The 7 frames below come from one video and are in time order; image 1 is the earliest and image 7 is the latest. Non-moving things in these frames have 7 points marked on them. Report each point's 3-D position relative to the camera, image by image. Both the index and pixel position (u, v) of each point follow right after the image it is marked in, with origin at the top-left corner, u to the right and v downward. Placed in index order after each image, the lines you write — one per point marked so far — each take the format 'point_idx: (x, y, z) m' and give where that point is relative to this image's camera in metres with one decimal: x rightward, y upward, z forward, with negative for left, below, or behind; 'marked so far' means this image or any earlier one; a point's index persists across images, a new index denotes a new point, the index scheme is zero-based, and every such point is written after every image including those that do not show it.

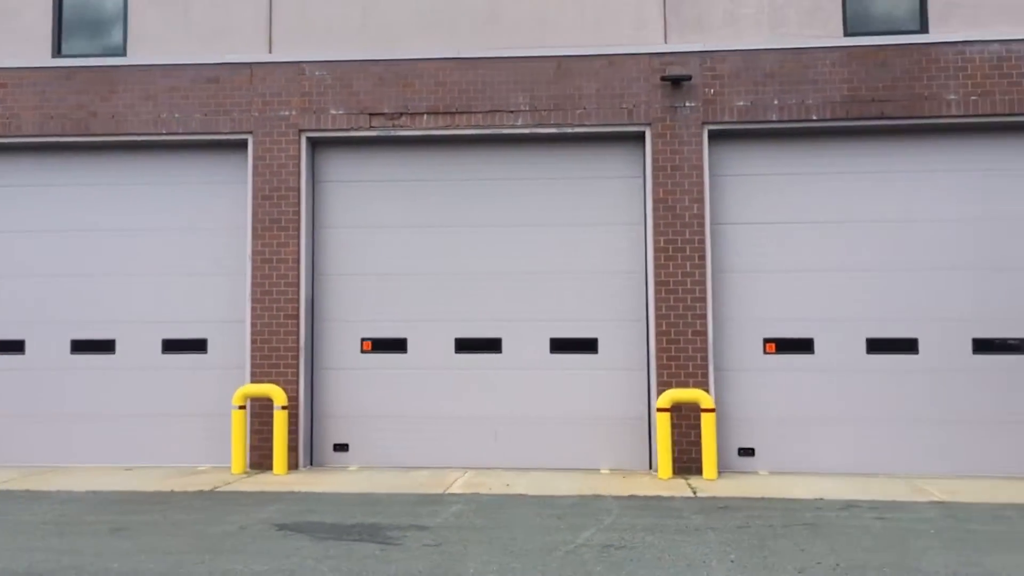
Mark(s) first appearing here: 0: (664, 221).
0: (+2.4, +1.0, +11.7) m
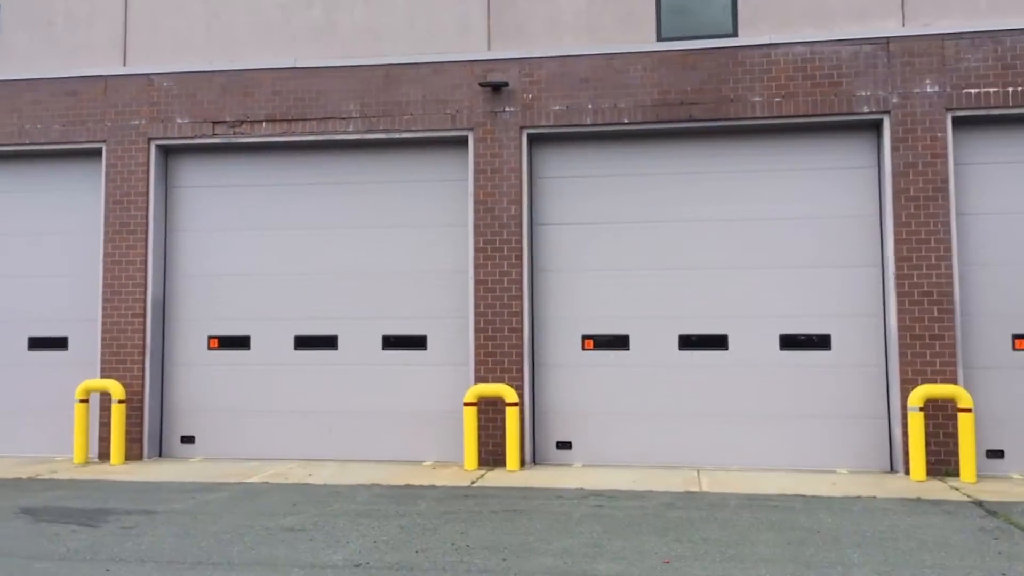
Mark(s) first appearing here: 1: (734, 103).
0: (-0.5, +1.1, +12.1) m
1: (+3.4, +2.9, +11.6) m
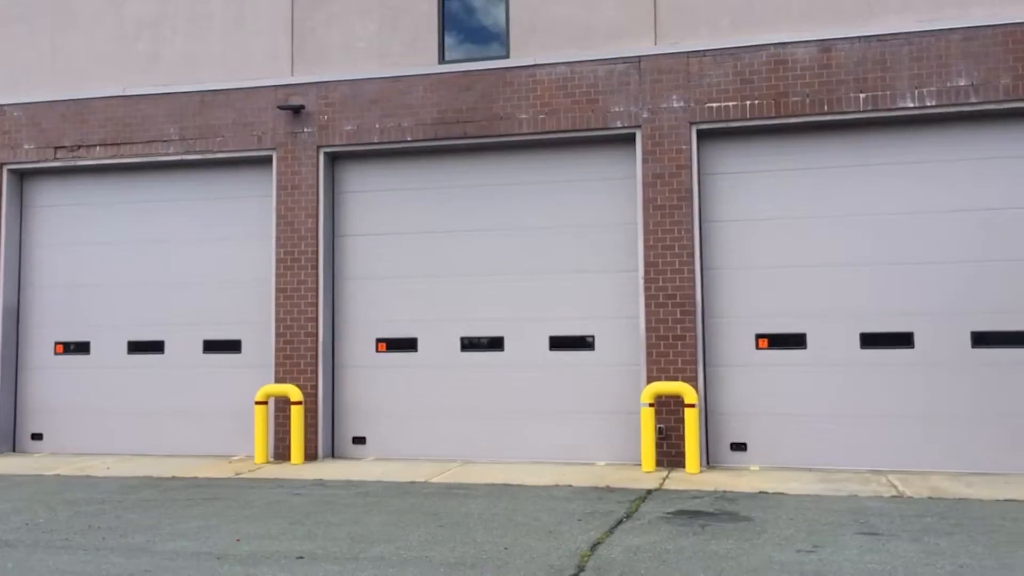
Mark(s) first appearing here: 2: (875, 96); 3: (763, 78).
0: (-4.0, +0.9, +13.1) m
1: (-0.1, +2.8, +12.4) m
2: (+5.4, +2.9, +11.1) m
3: (+3.9, +3.2, +11.5) m
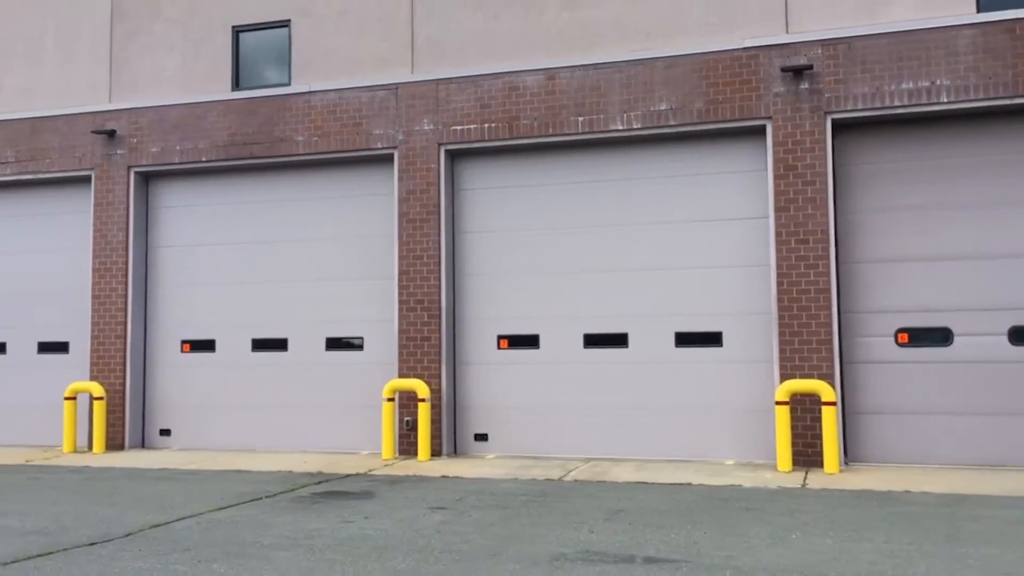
0: (-8.0, +0.8, +14.5) m
1: (-4.2, +2.7, +13.7) m
2: (+1.3, +2.8, +12.3) m
3: (-0.2, +3.1, +12.7) m
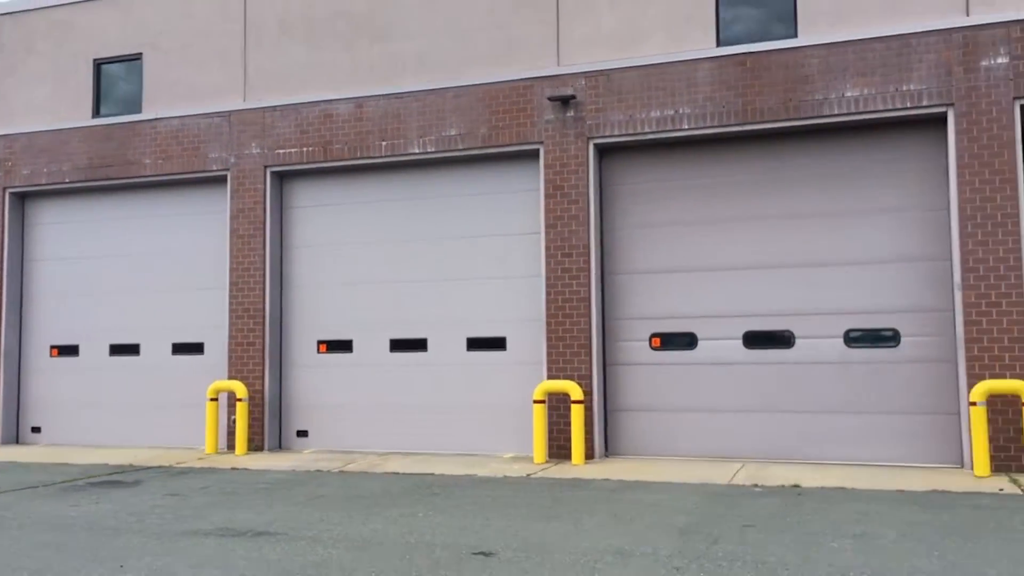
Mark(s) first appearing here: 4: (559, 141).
0: (-11.4, +0.6, +16.0) m
1: (-7.6, +2.5, +15.1) m
2: (-2.2, +2.6, +13.5) m
3: (-3.7, +3.0, +14.0) m
4: (+0.8, +2.5, +12.6) m
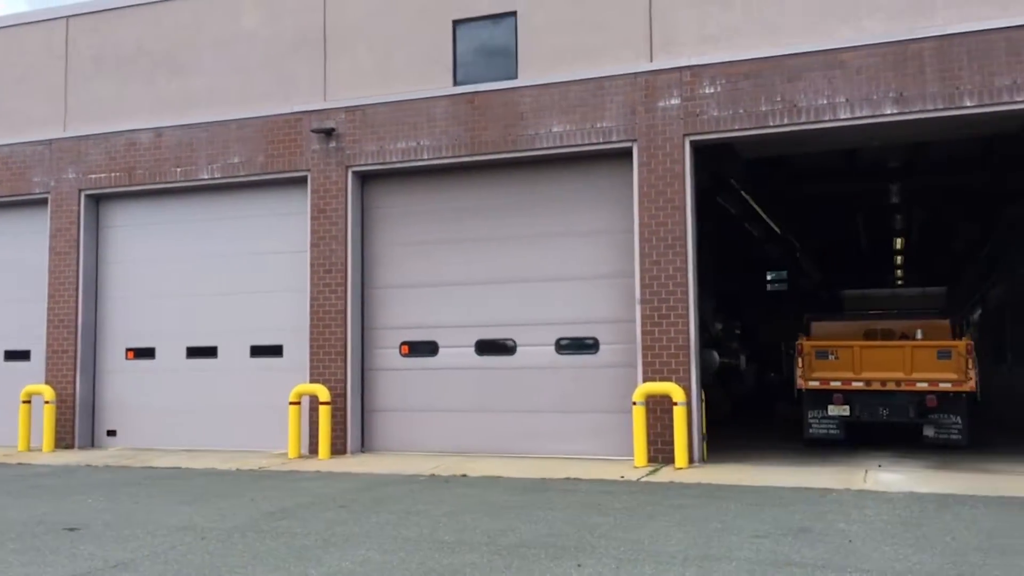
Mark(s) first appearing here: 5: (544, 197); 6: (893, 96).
0: (-15.7, +0.3, +17.4) m
1: (-12.0, +2.2, +16.5) m
2: (-6.5, +2.3, +14.9) m
3: (-8.0, +2.7, +15.4) m
4: (-3.5, +2.2, +14.0) m
5: (+0.6, +1.6, +13.1) m
6: (+5.7, +2.9, +11.2) m
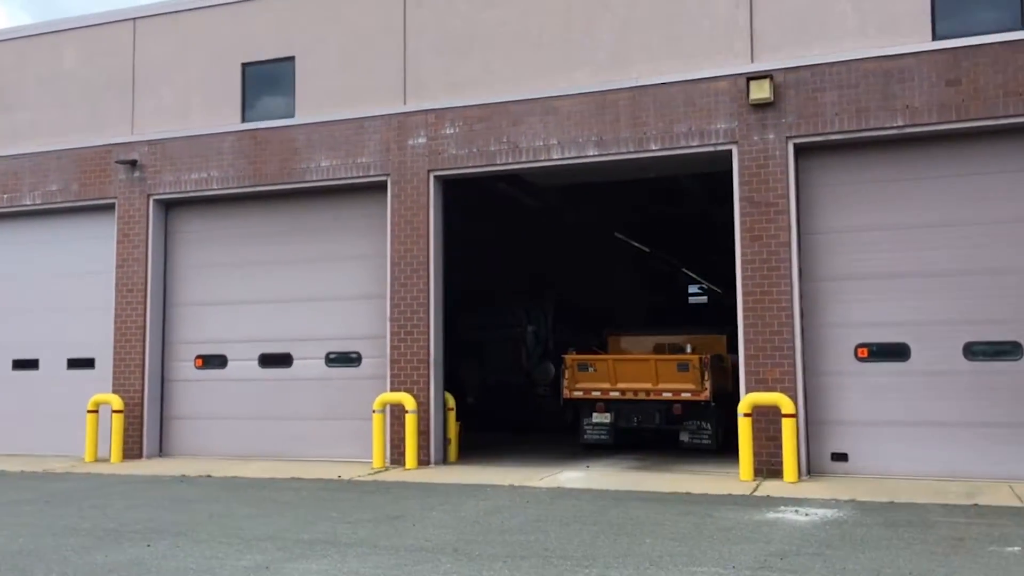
0: (-20.1, -0.1, +18.5) m
1: (-16.3, +1.8, +17.7) m
2: (-10.8, +2.0, +16.2) m
3: (-12.4, +2.3, +16.7) m
4: (-7.8, +1.9, +15.4) m
5: (-3.7, +1.2, +14.5) m
6: (+1.4, +2.5, +12.7) m
